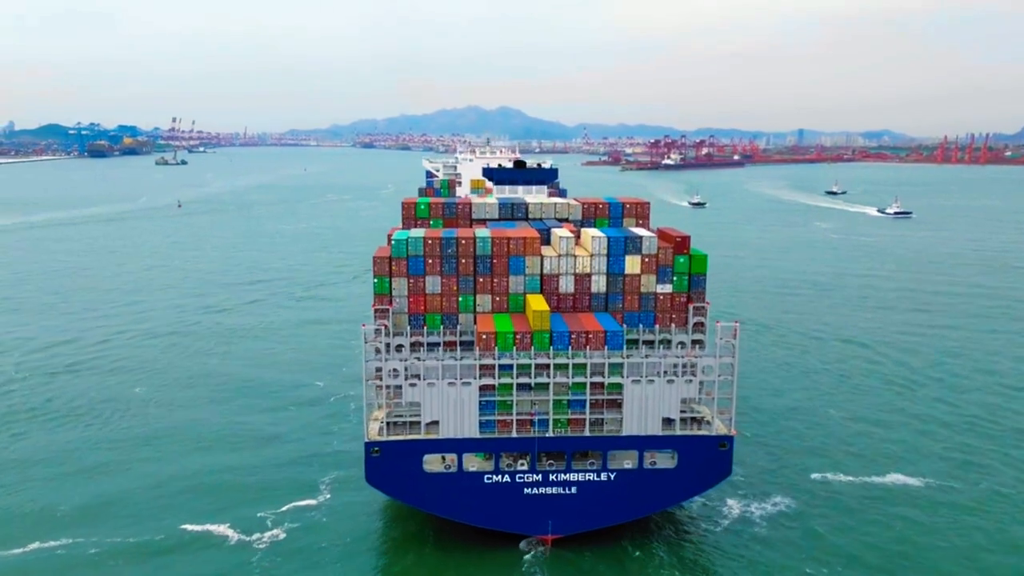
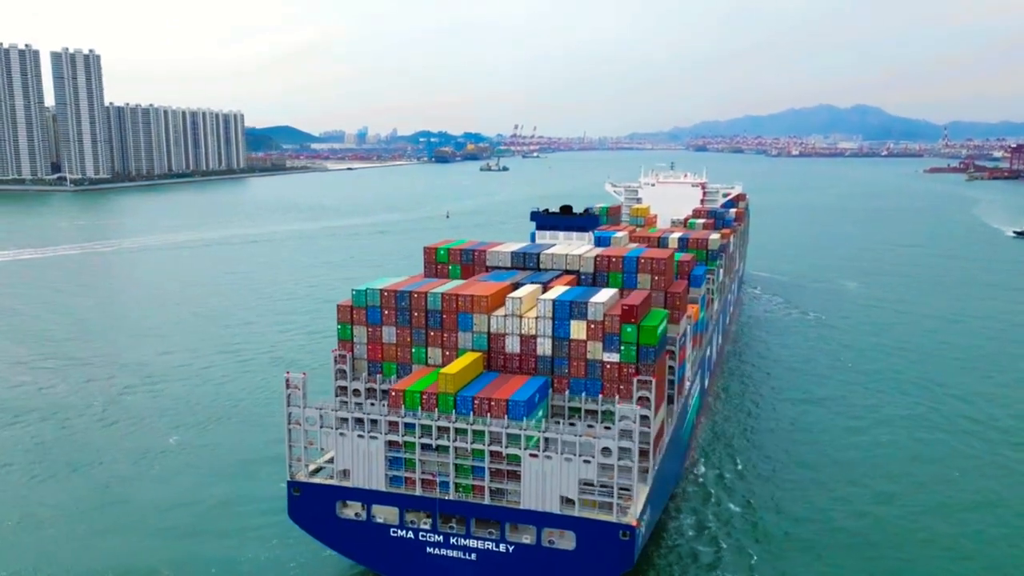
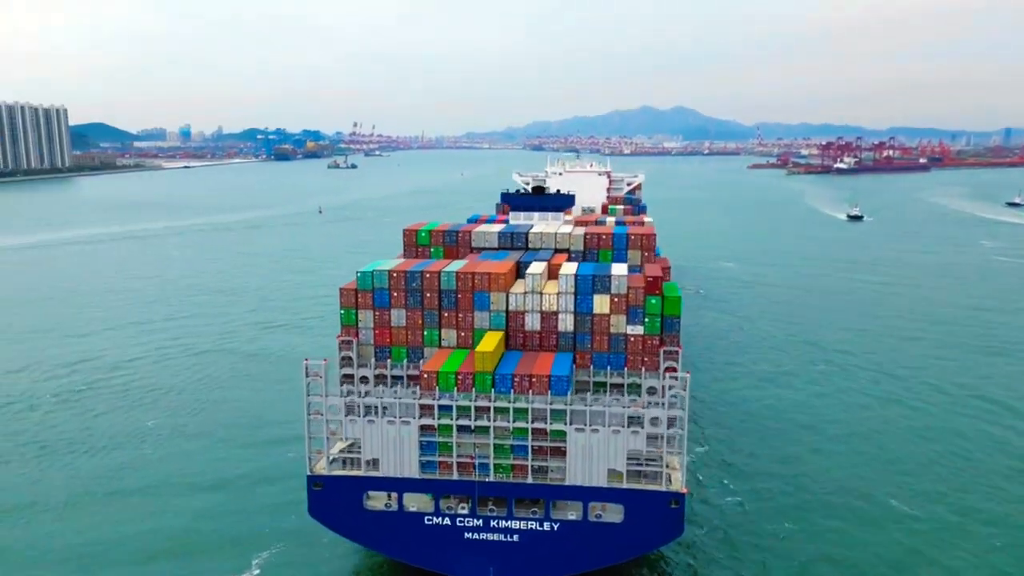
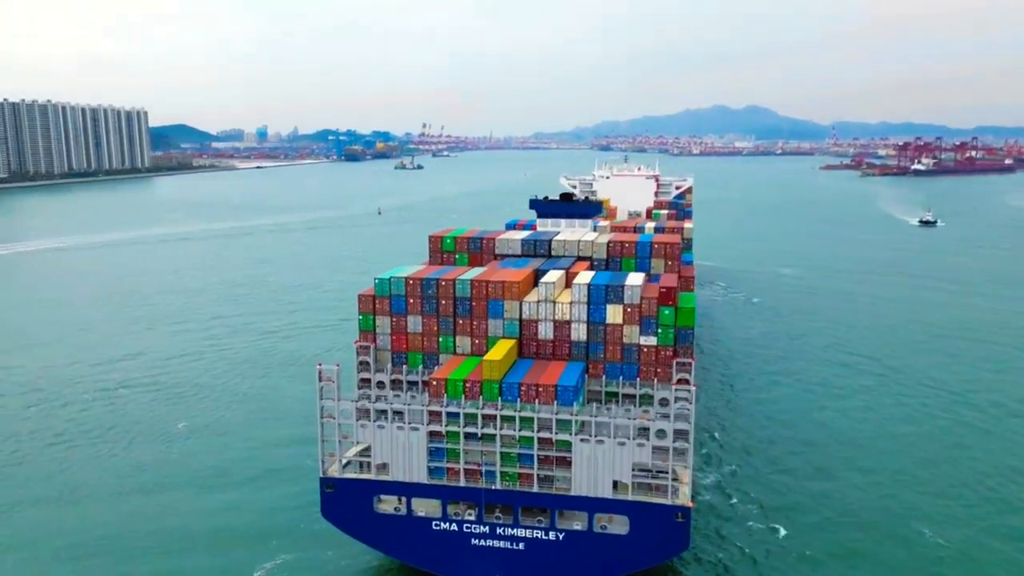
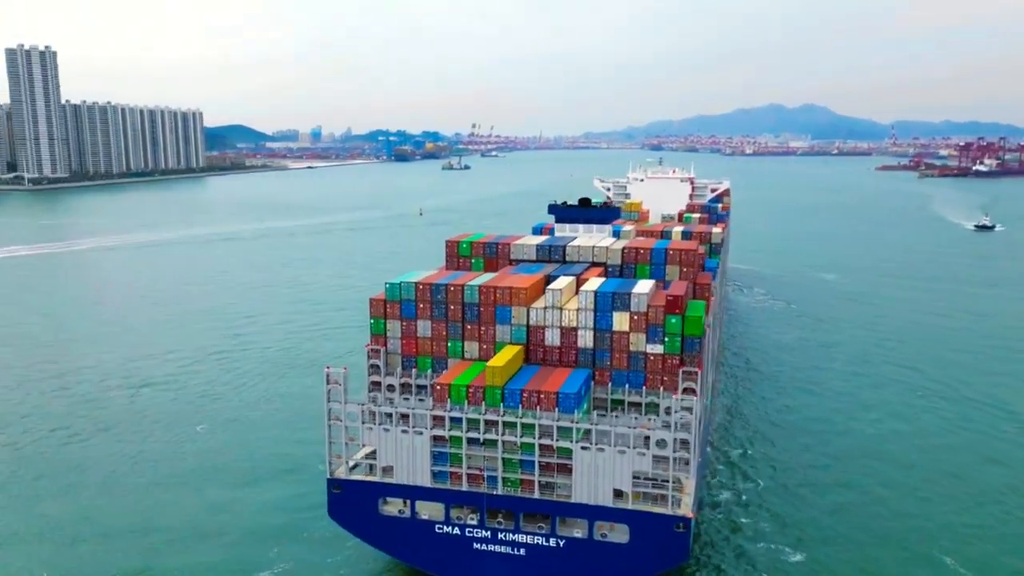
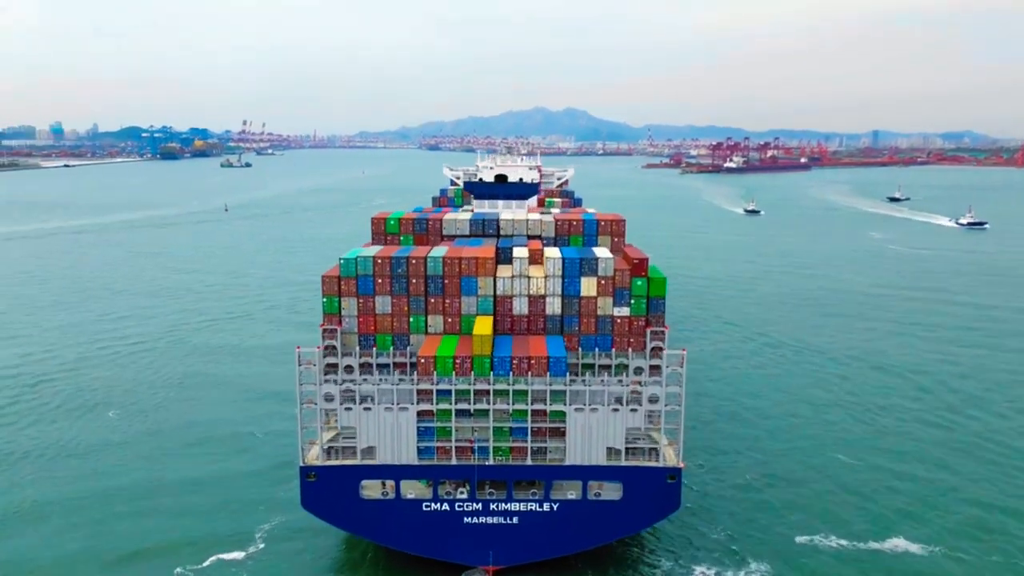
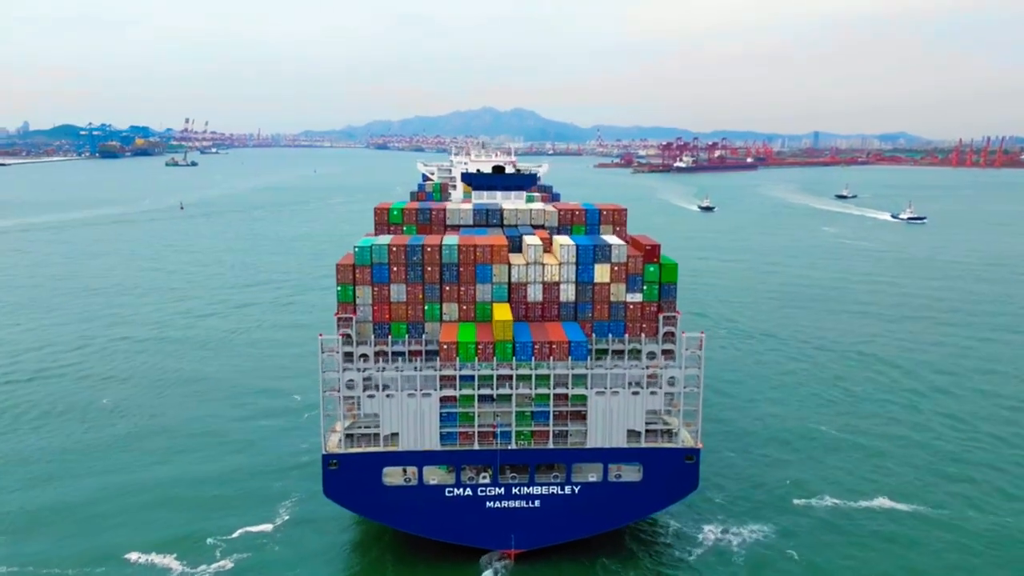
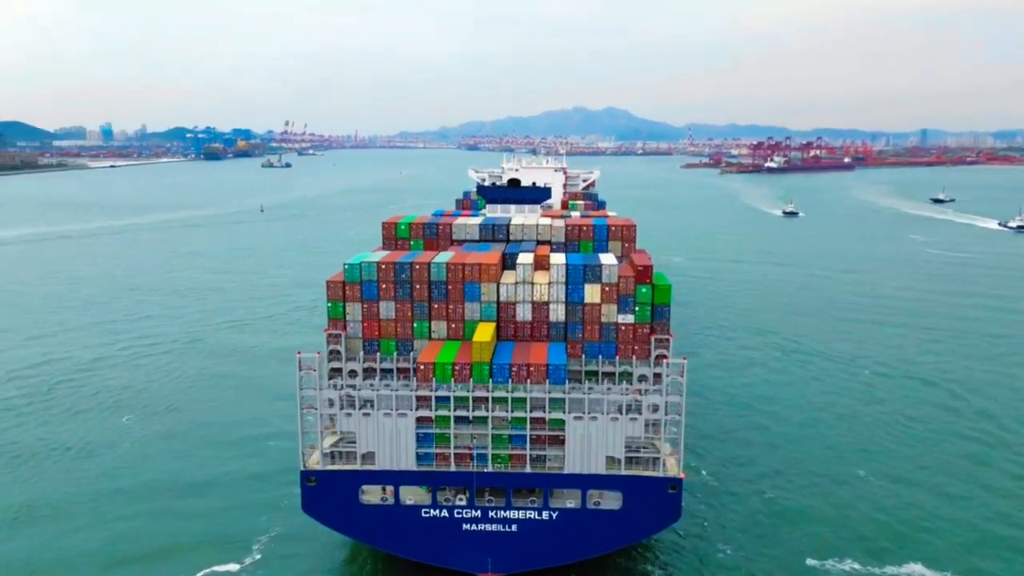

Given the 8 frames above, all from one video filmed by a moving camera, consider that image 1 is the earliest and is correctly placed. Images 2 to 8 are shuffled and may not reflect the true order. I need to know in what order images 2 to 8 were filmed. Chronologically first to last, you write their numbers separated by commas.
7, 6, 8, 3, 4, 5, 2
